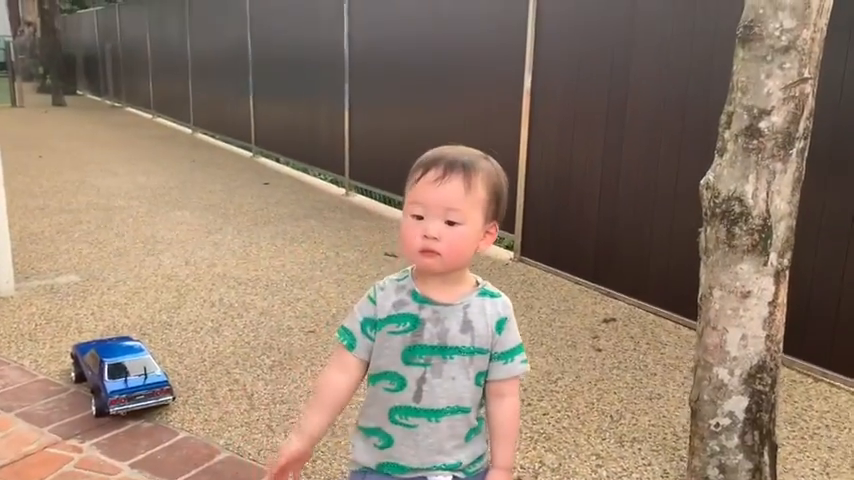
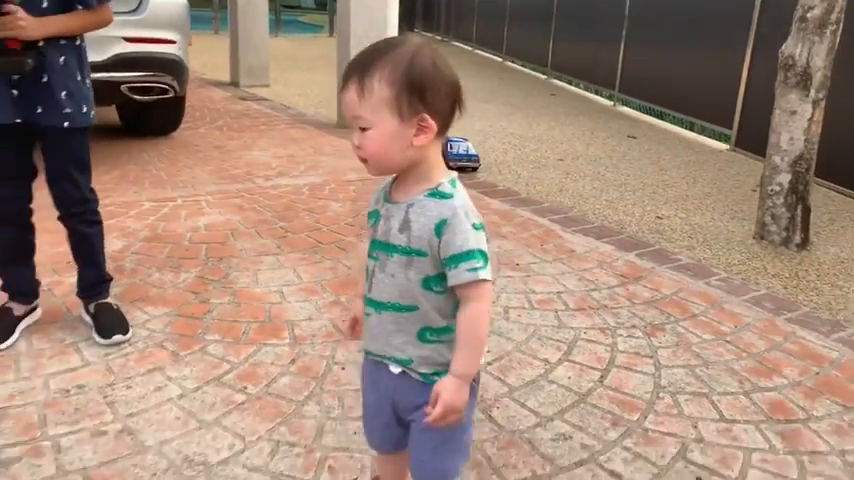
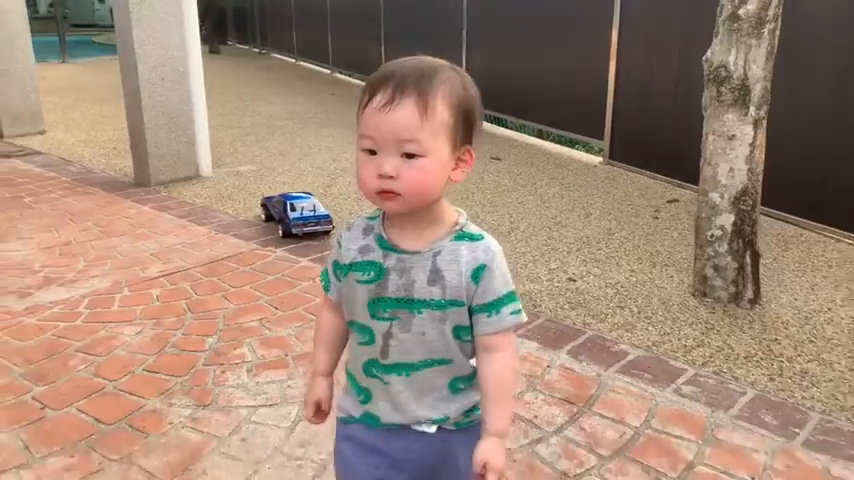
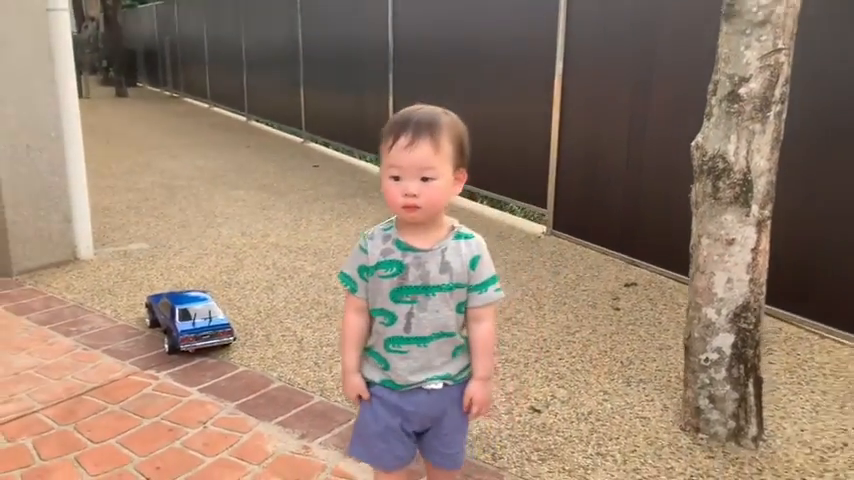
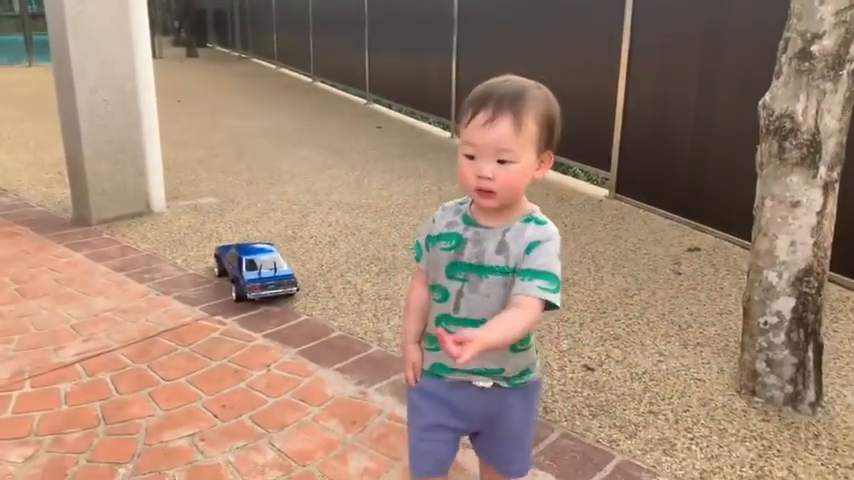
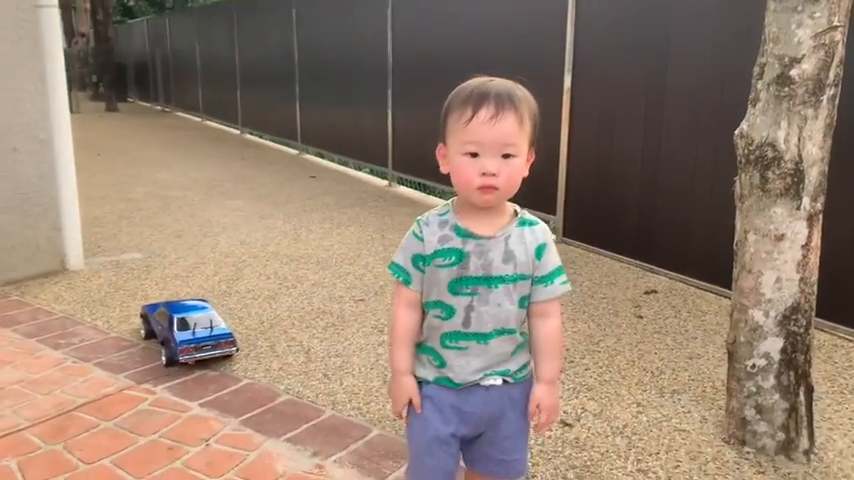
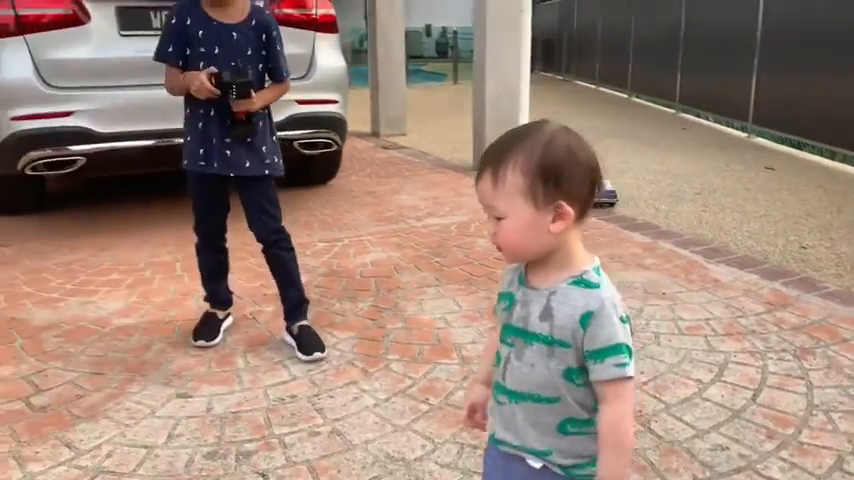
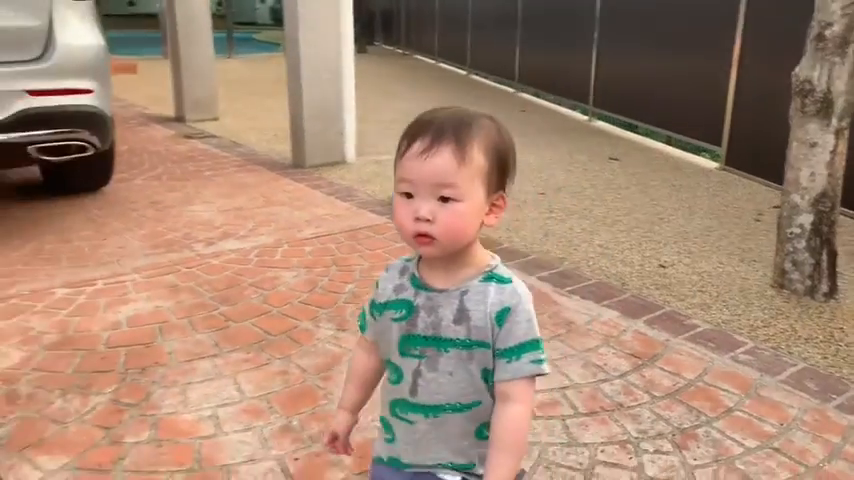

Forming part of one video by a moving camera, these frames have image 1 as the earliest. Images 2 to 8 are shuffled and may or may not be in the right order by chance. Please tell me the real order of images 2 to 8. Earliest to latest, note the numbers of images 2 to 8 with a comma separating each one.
6, 4, 5, 3, 8, 2, 7
